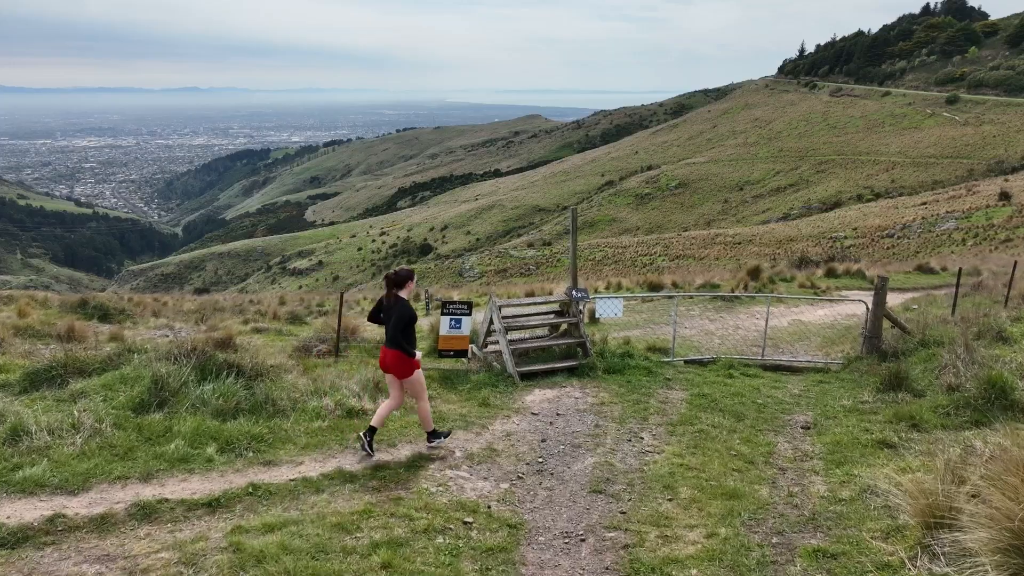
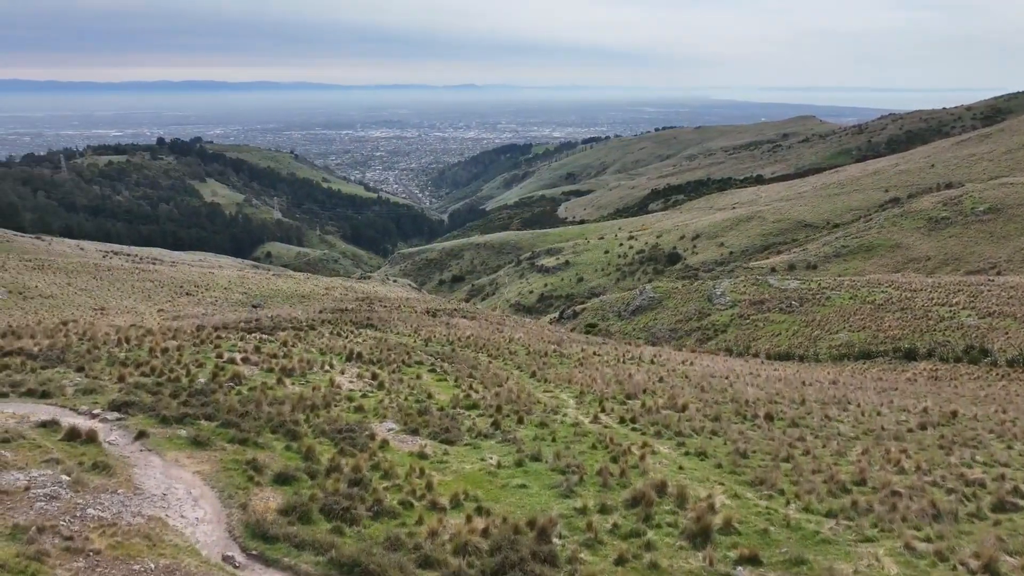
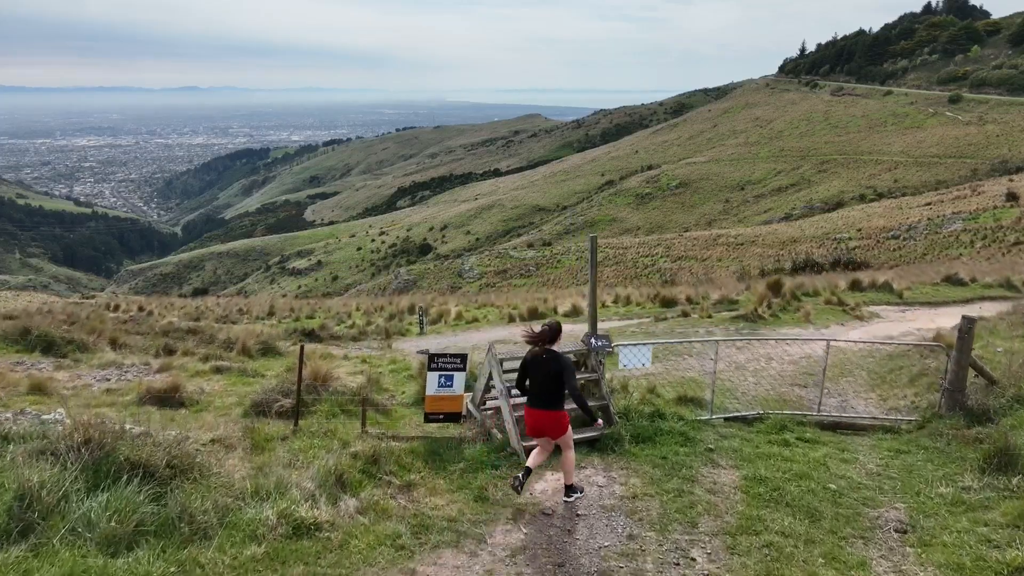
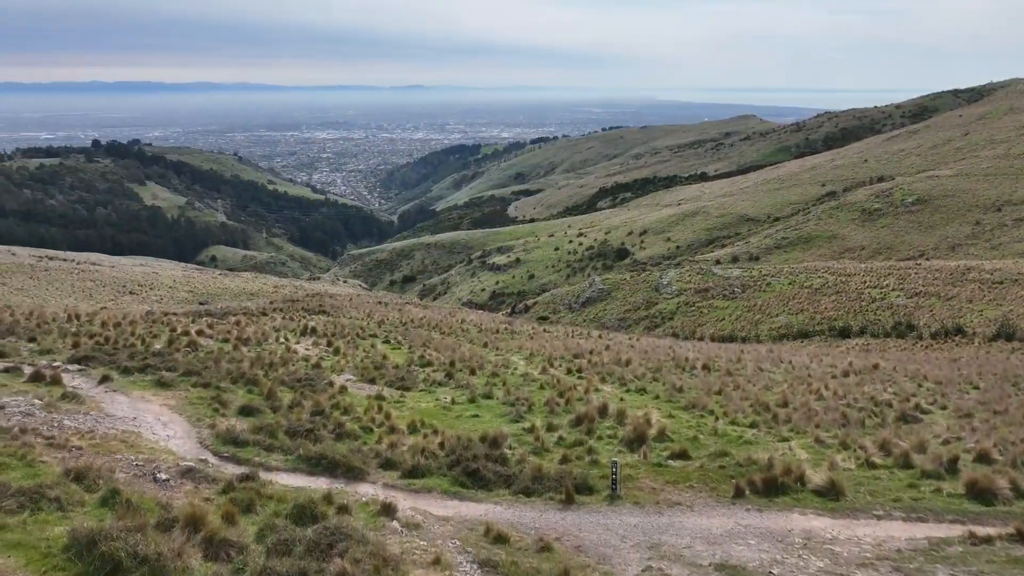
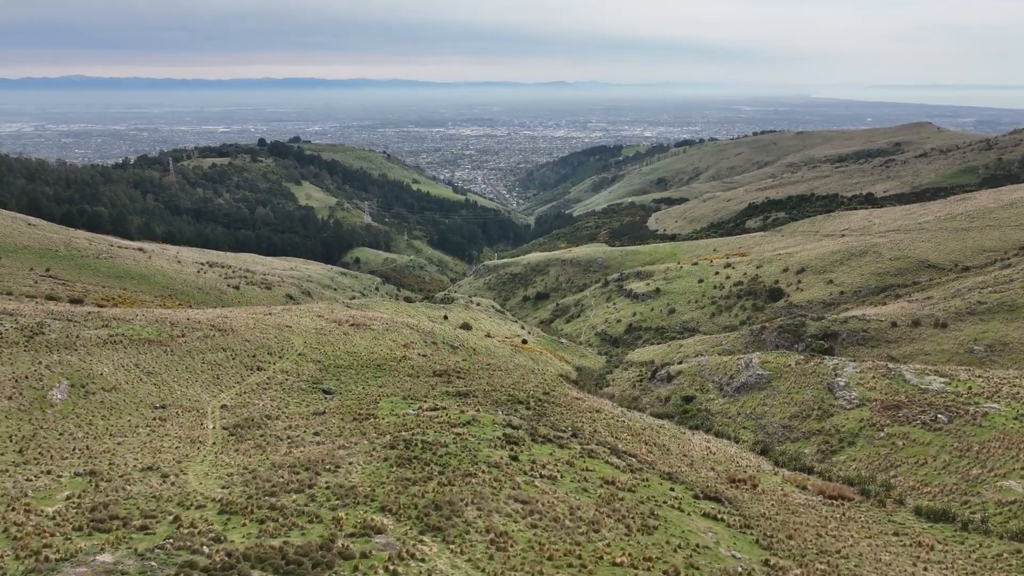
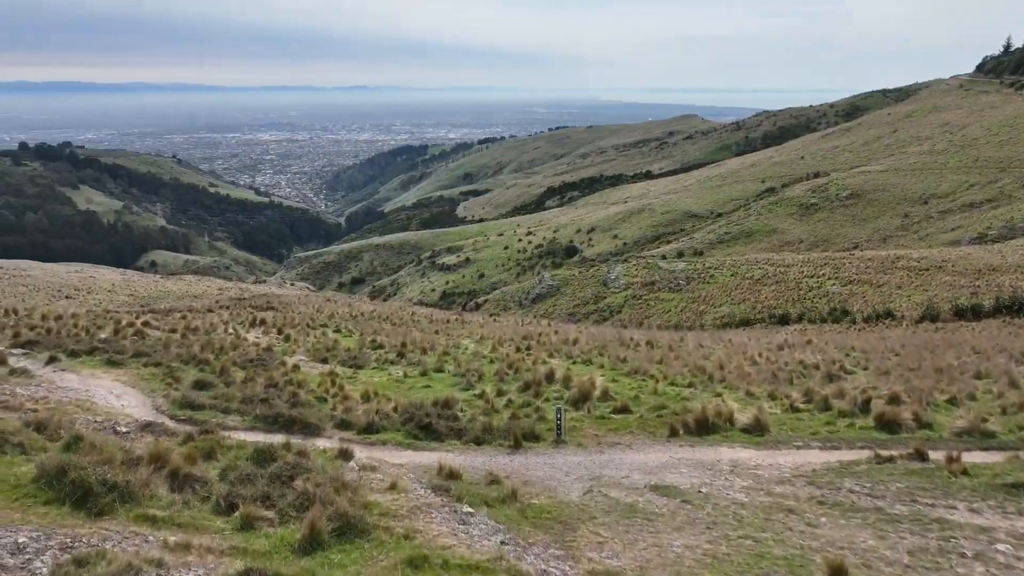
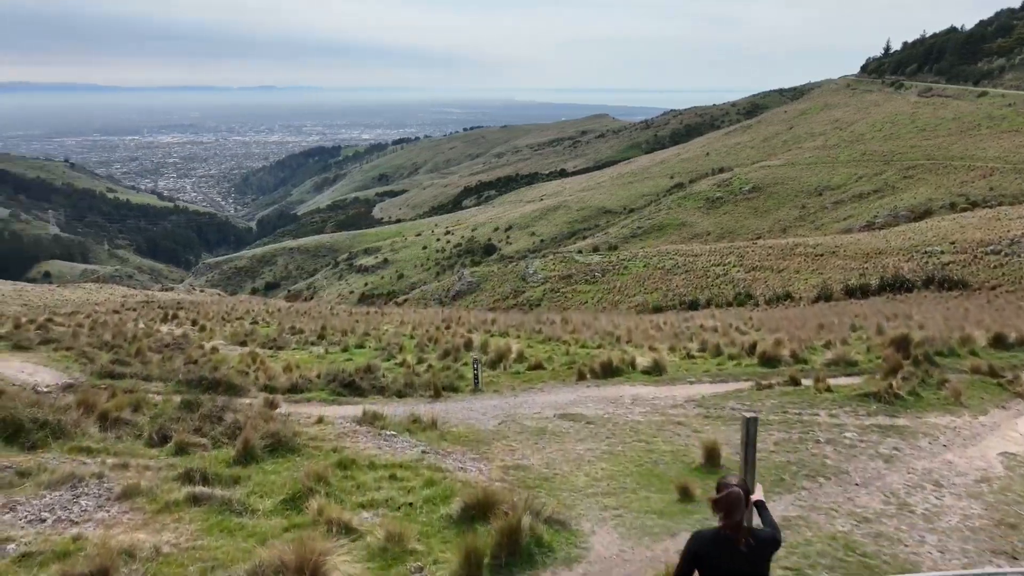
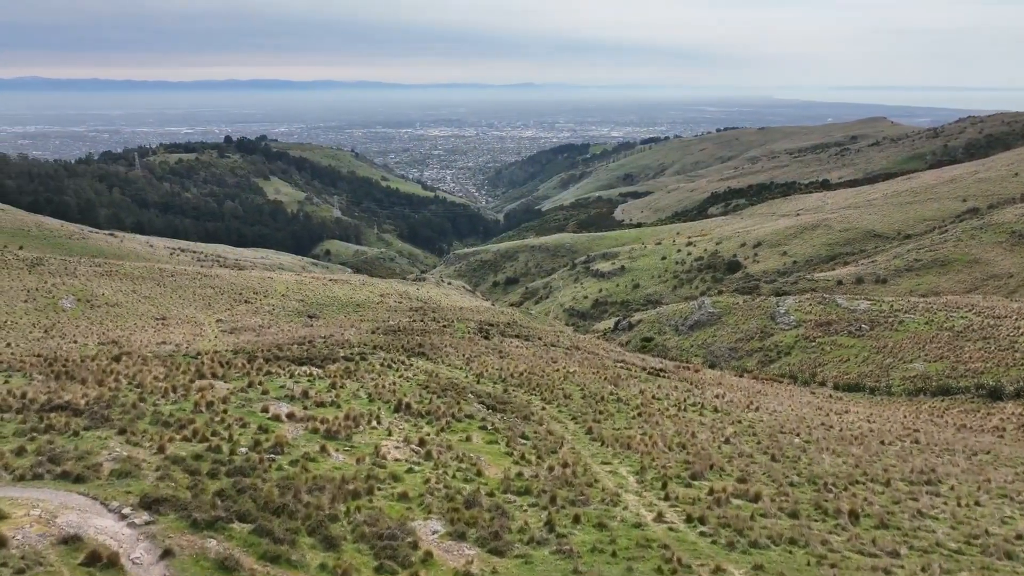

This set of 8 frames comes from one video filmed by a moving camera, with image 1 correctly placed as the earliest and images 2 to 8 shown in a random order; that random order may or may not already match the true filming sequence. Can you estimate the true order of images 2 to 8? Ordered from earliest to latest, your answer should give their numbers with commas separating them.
3, 7, 6, 4, 2, 8, 5
